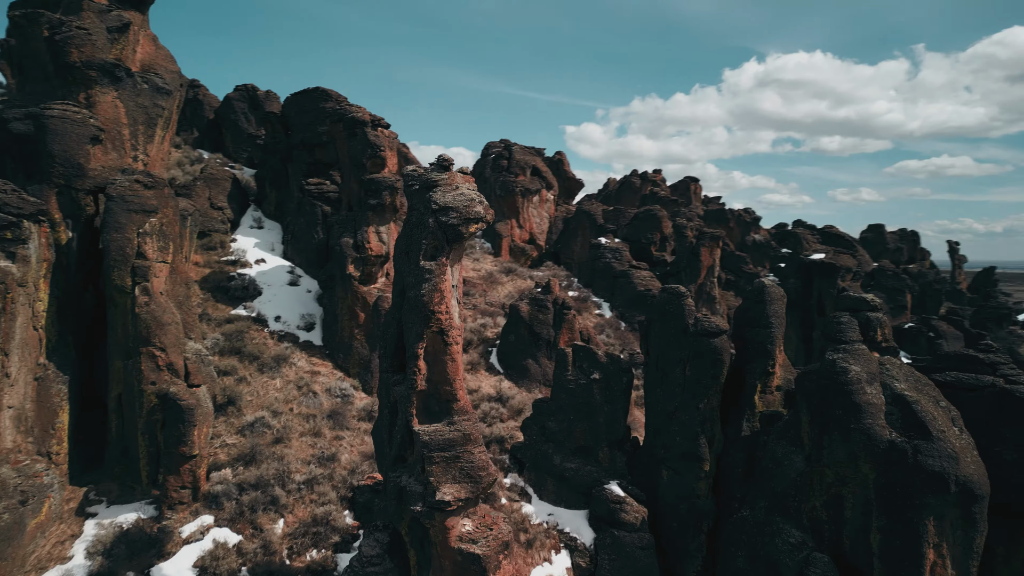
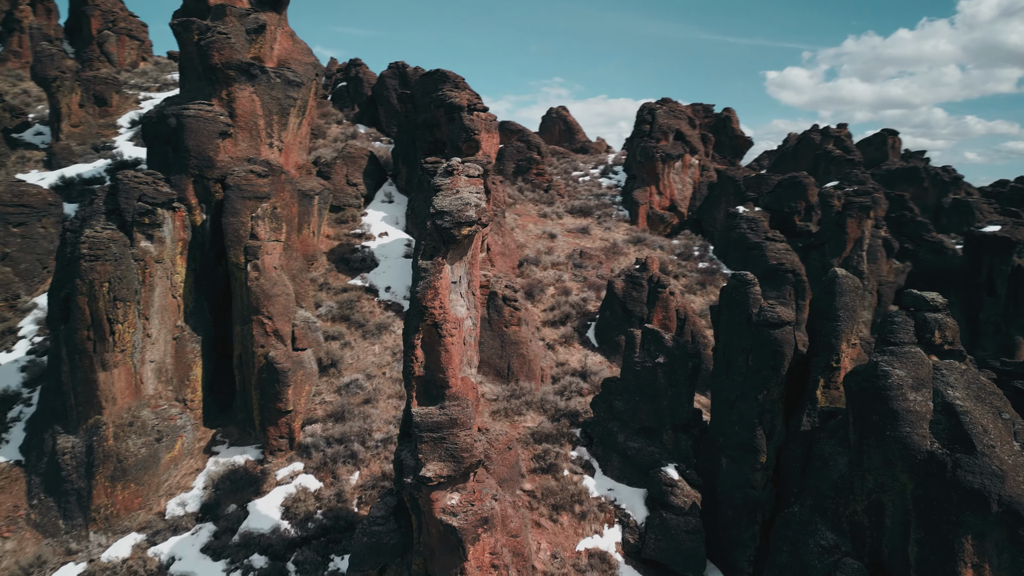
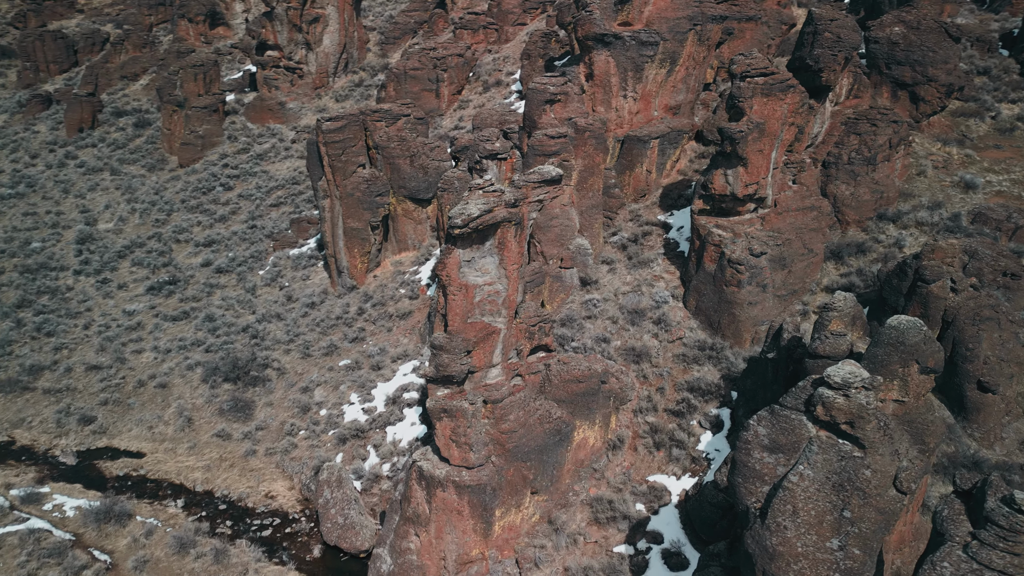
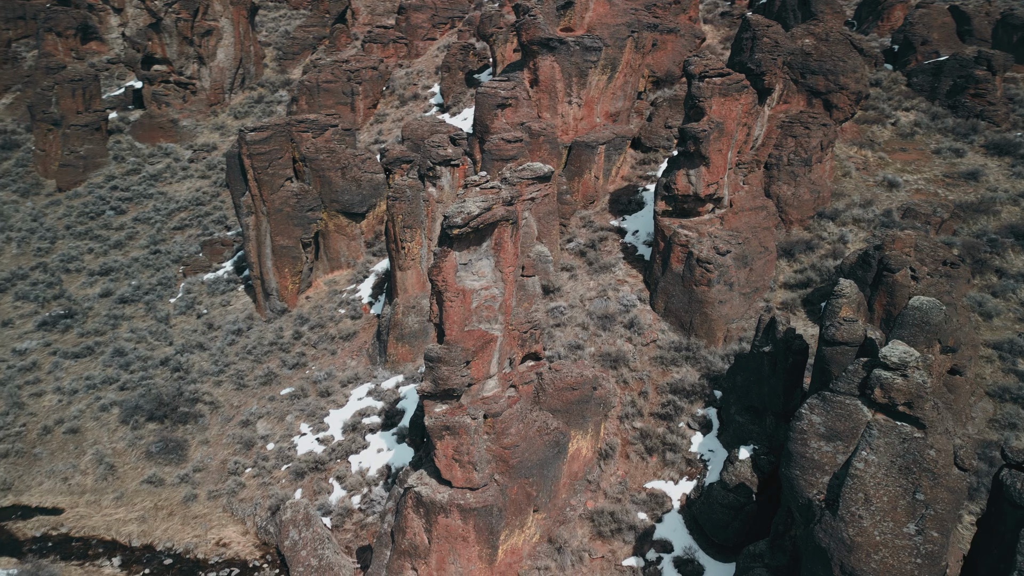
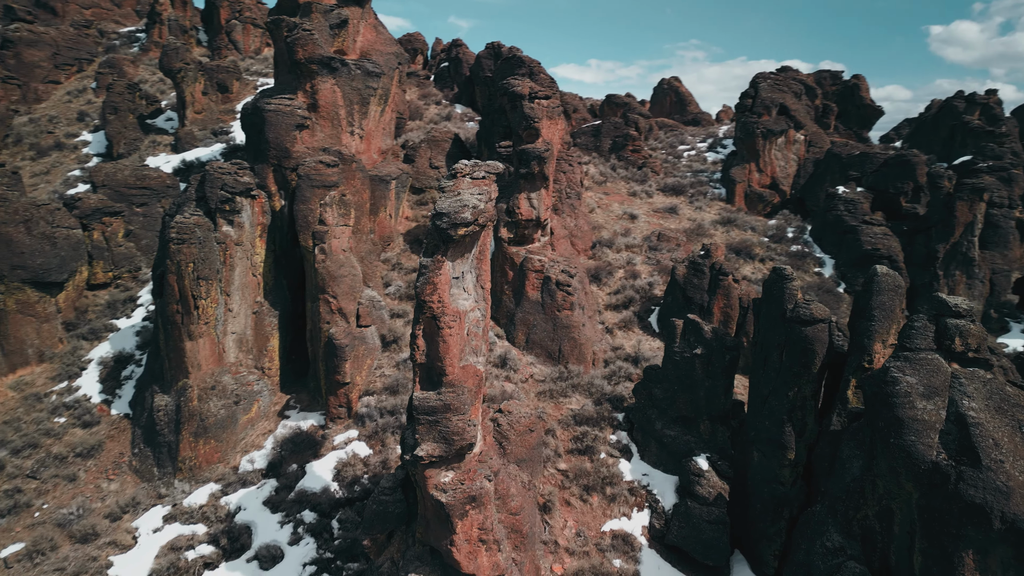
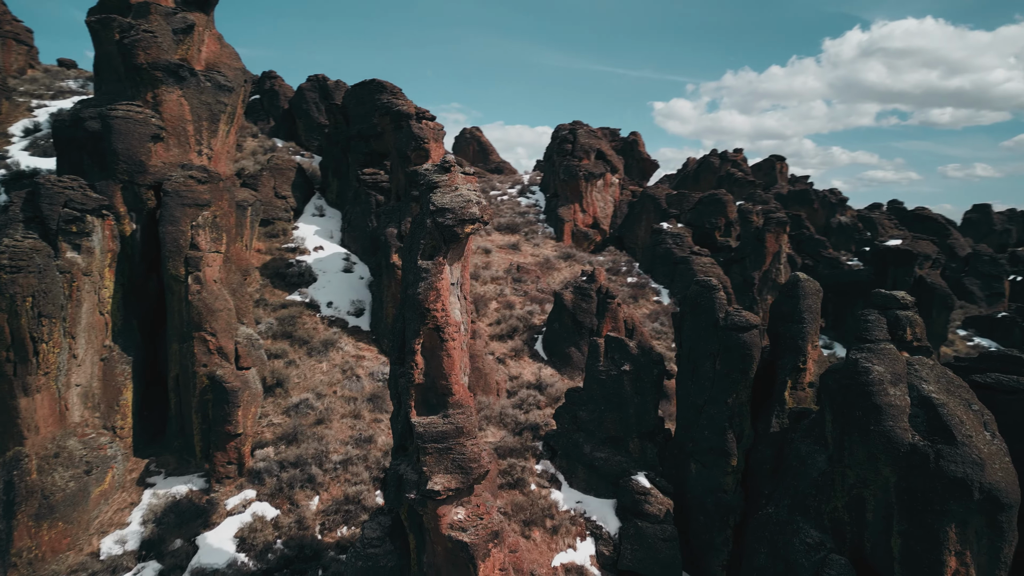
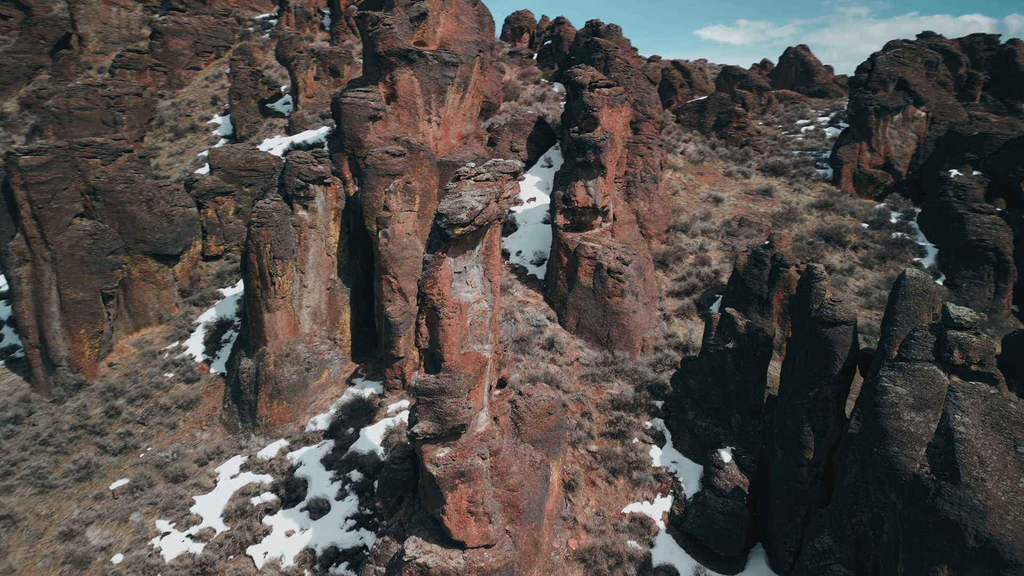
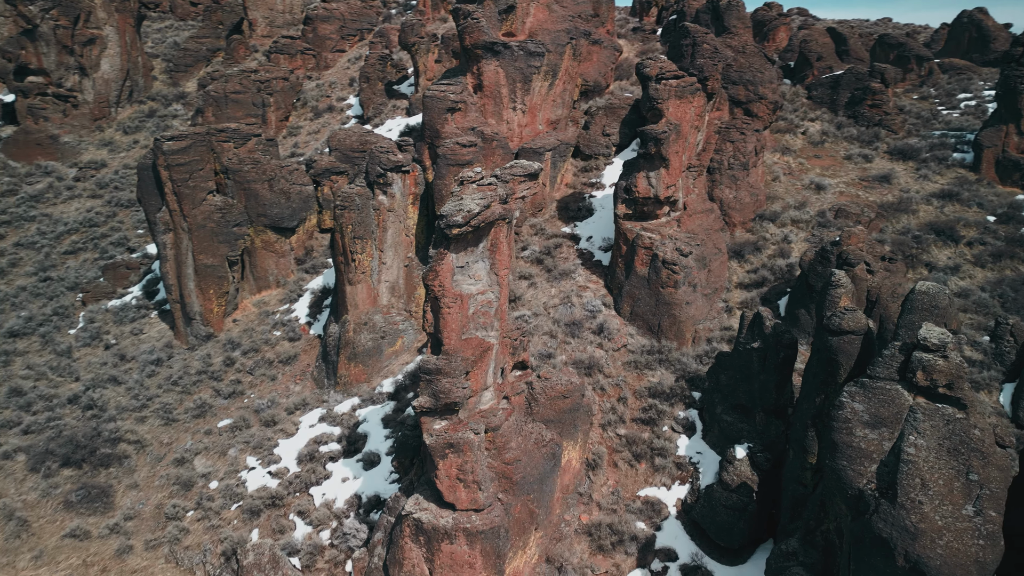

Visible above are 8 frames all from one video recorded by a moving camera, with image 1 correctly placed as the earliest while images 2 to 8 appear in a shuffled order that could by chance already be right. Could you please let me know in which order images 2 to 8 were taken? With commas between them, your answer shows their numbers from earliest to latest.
6, 2, 5, 7, 8, 4, 3
